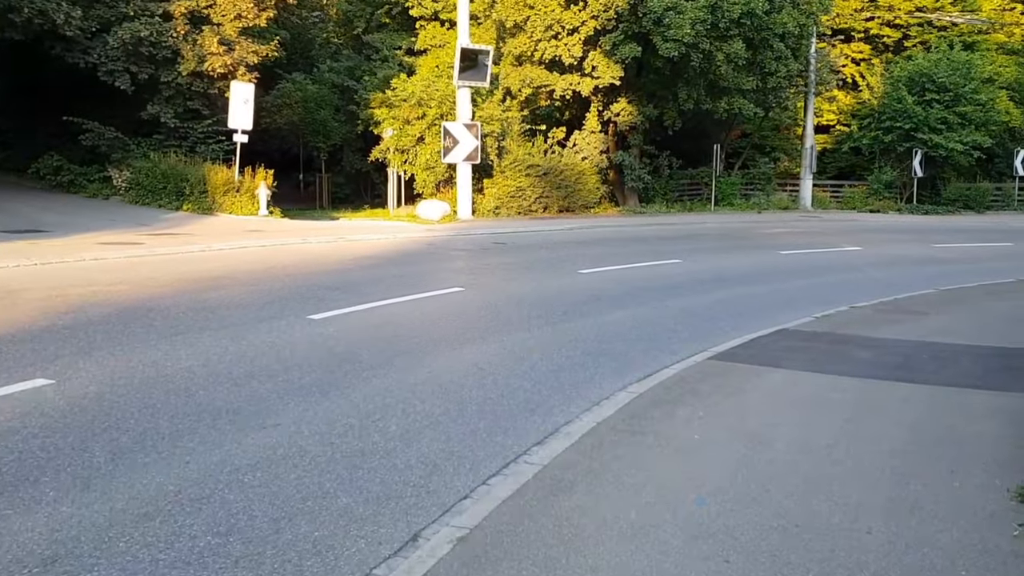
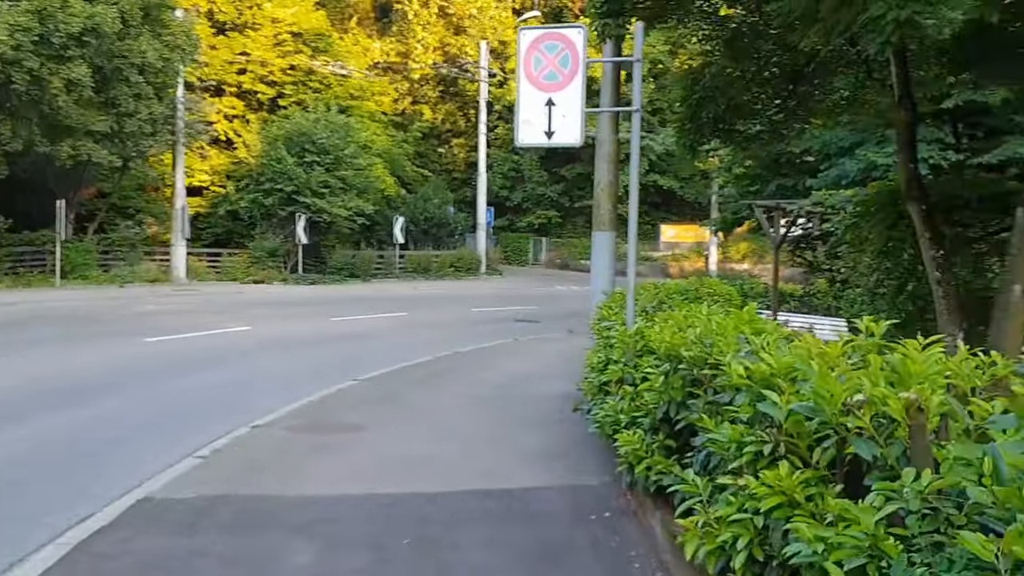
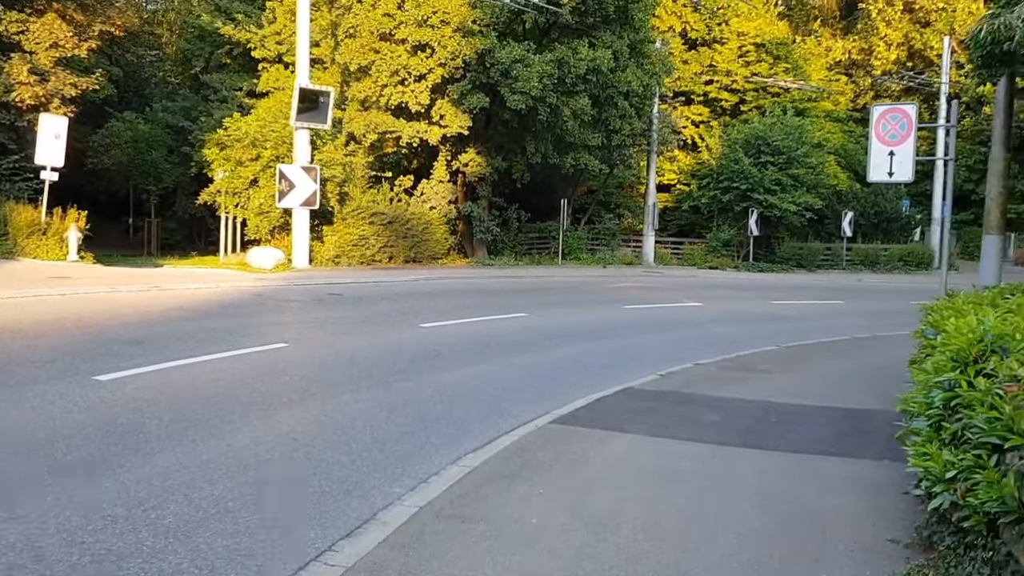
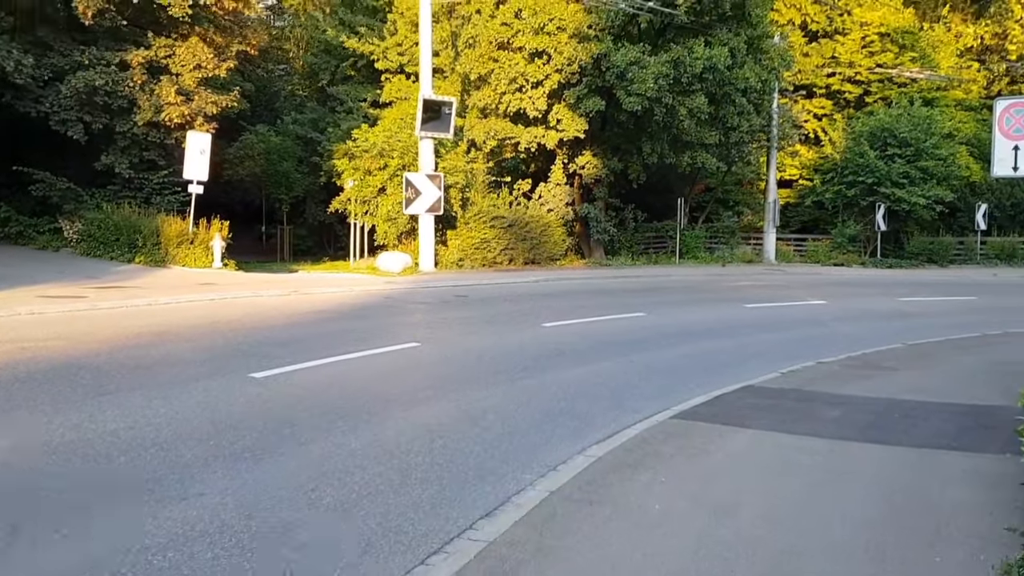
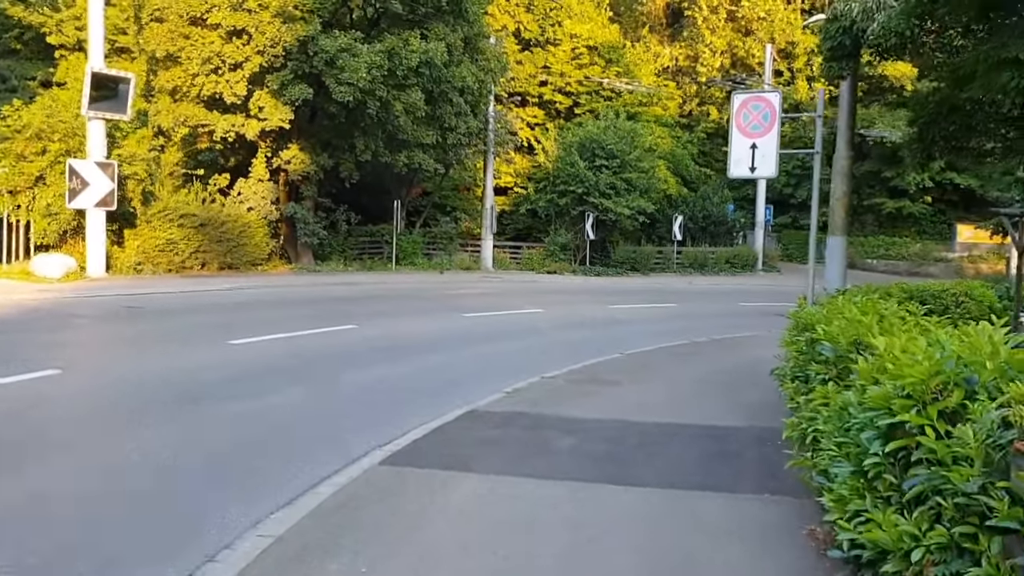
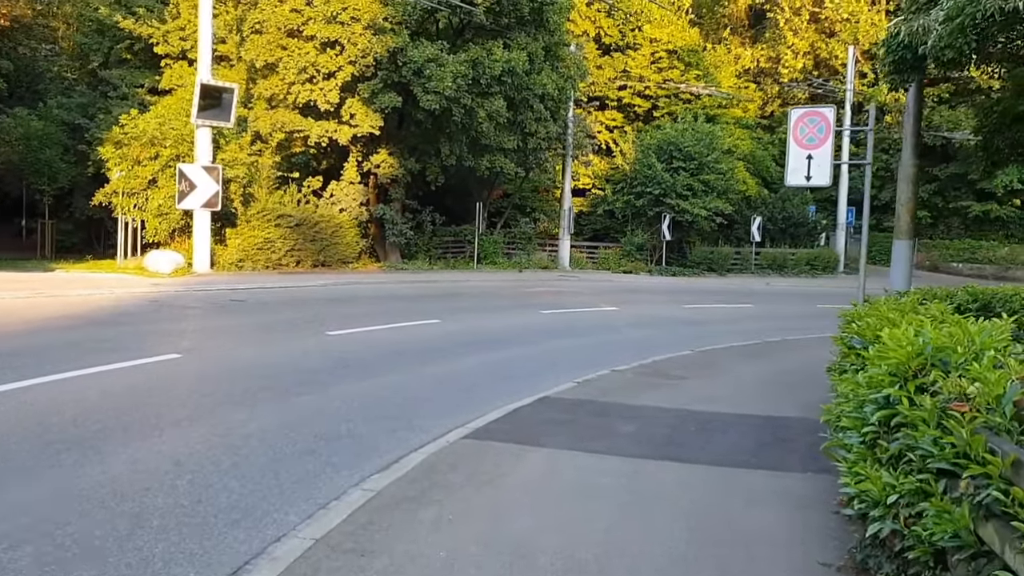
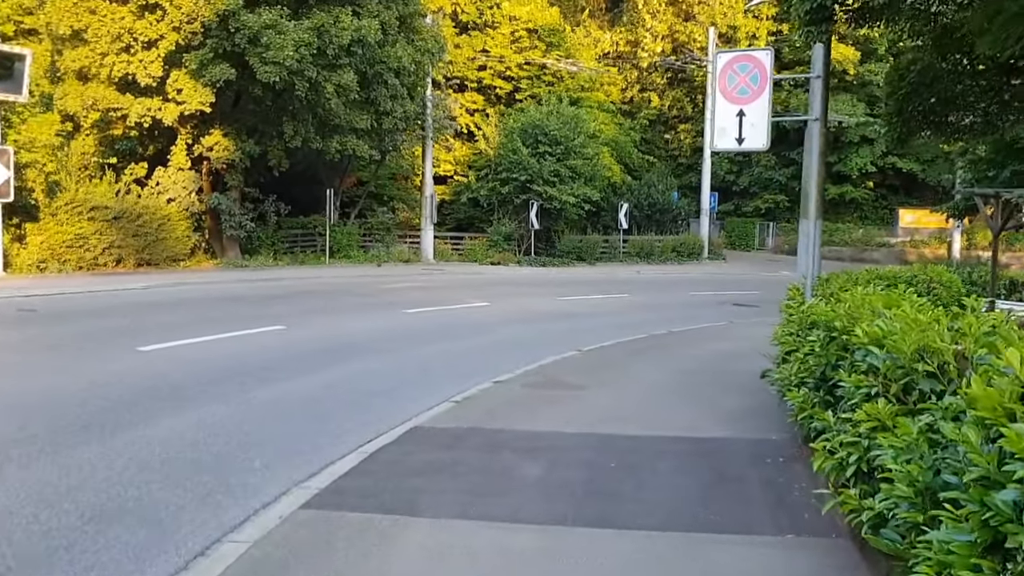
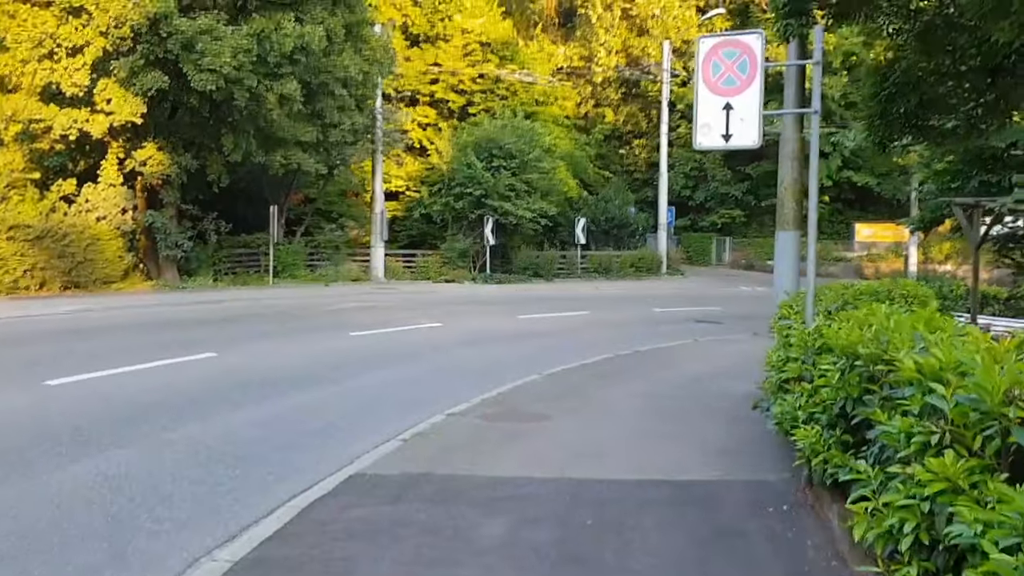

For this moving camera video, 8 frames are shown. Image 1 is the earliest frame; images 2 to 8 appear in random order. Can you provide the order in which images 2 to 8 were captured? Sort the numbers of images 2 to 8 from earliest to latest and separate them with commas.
4, 3, 6, 5, 7, 8, 2
